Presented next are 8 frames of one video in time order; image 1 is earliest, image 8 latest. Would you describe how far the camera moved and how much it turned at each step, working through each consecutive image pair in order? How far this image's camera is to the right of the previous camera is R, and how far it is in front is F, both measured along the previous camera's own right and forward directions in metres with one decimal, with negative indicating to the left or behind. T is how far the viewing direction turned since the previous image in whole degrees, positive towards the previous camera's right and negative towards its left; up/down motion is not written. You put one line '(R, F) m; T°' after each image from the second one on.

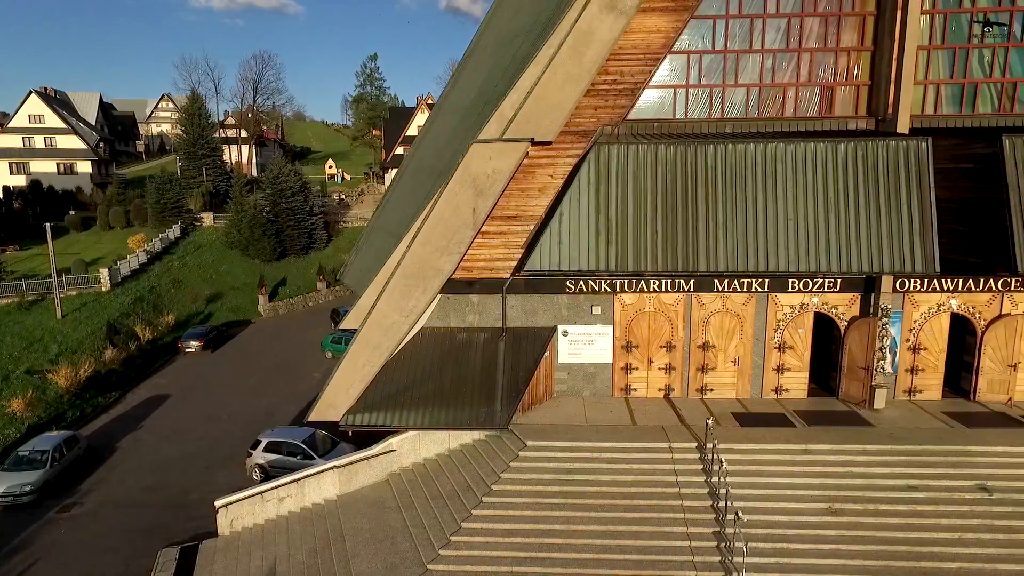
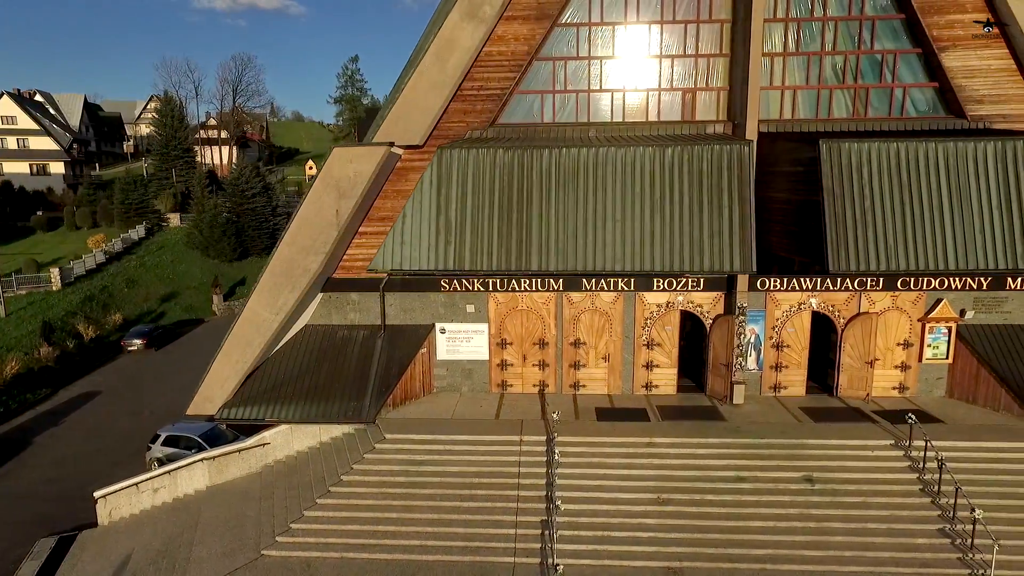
(+4.1, -0.5) m; 0°
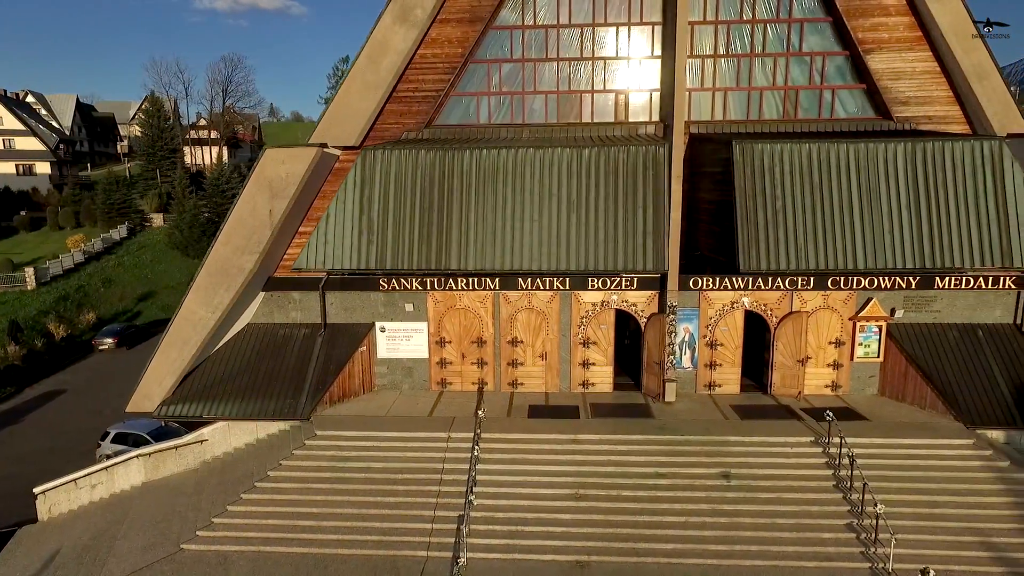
(+2.1, -0.2) m; 0°
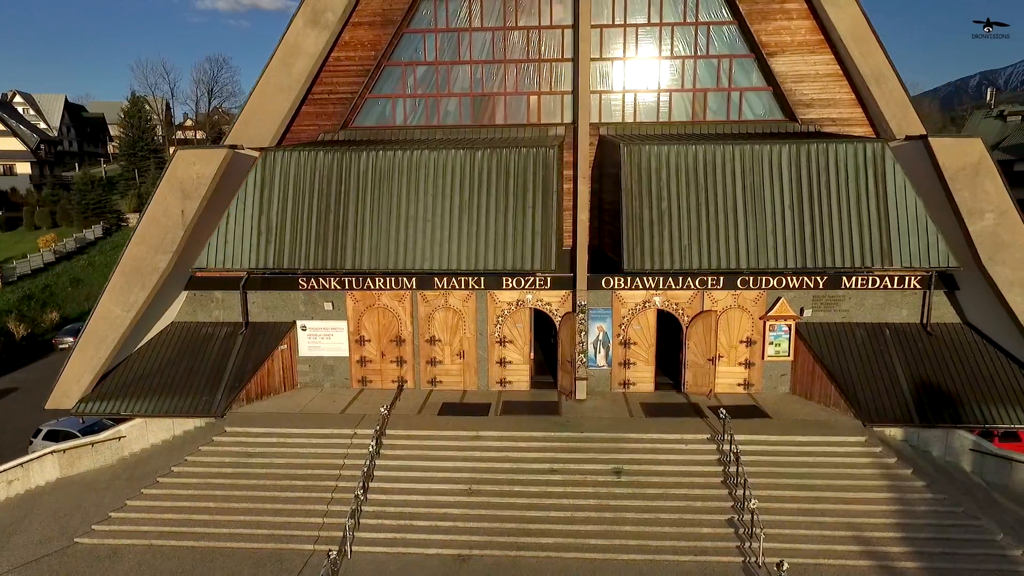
(+2.8, -0.2) m; 0°
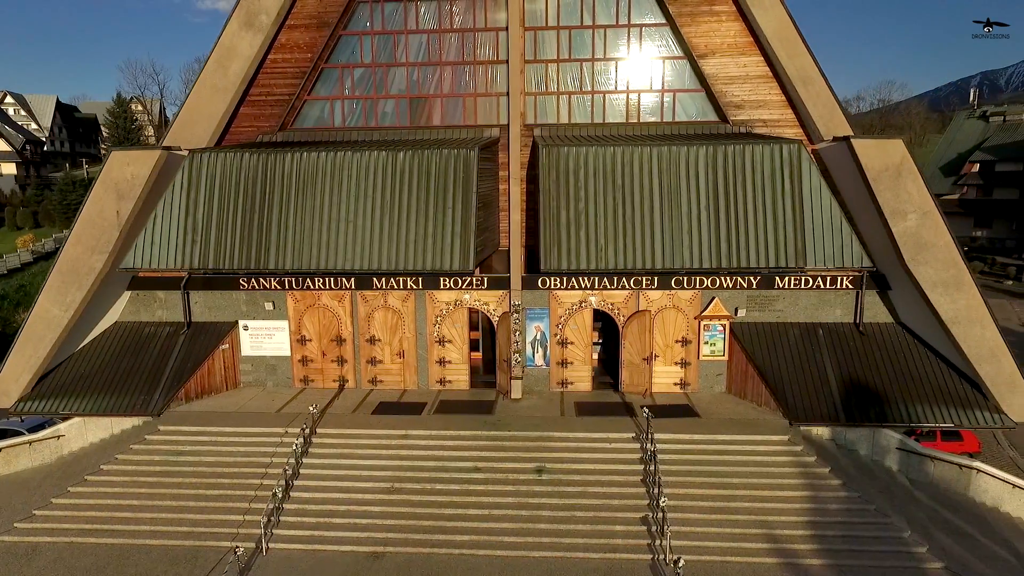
(+2.1, -0.1) m; 0°
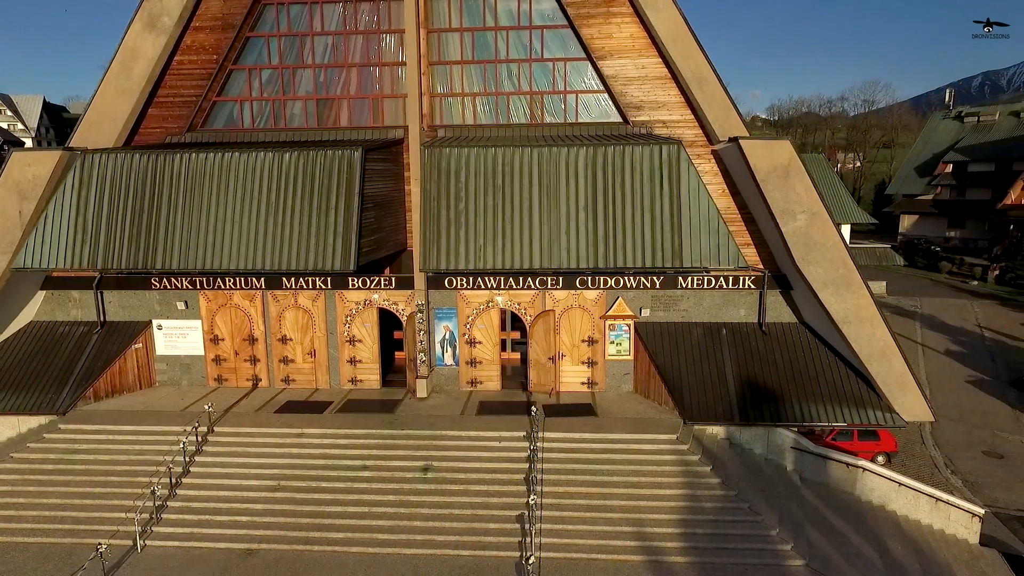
(+3.1, -0.1) m; 0°
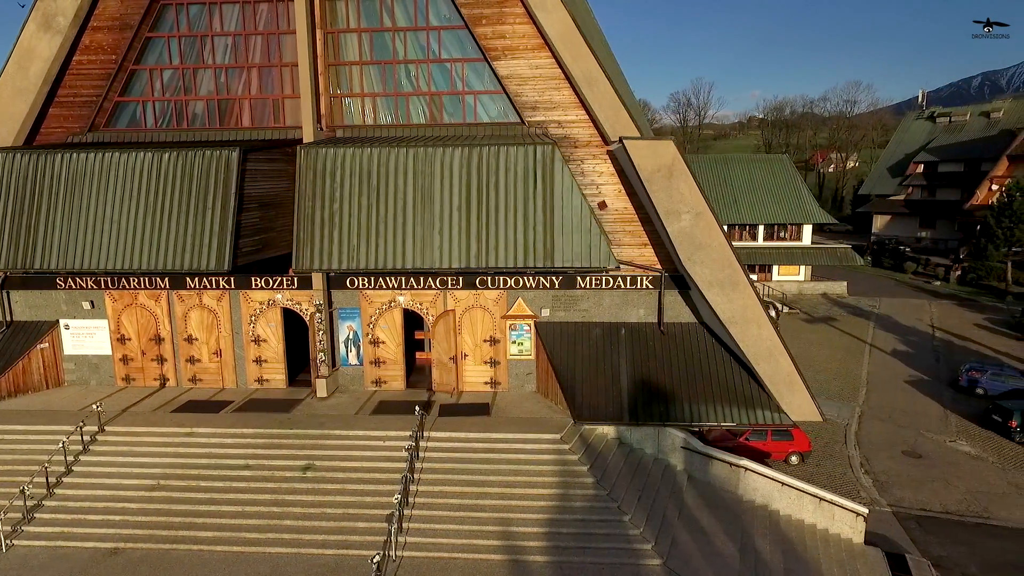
(+3.3, 0.0) m; 0°
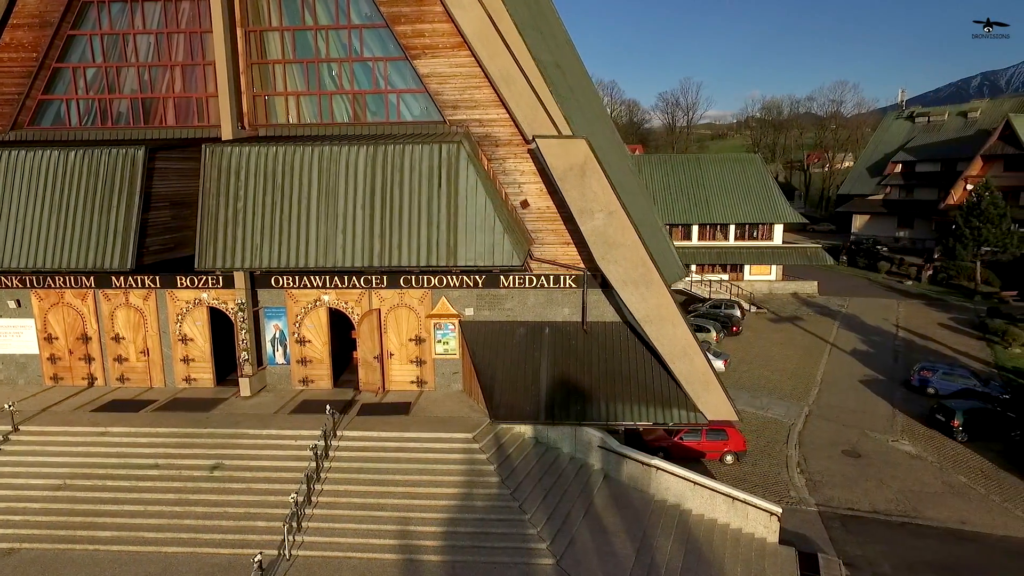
(+2.5, 0.0) m; 0°
